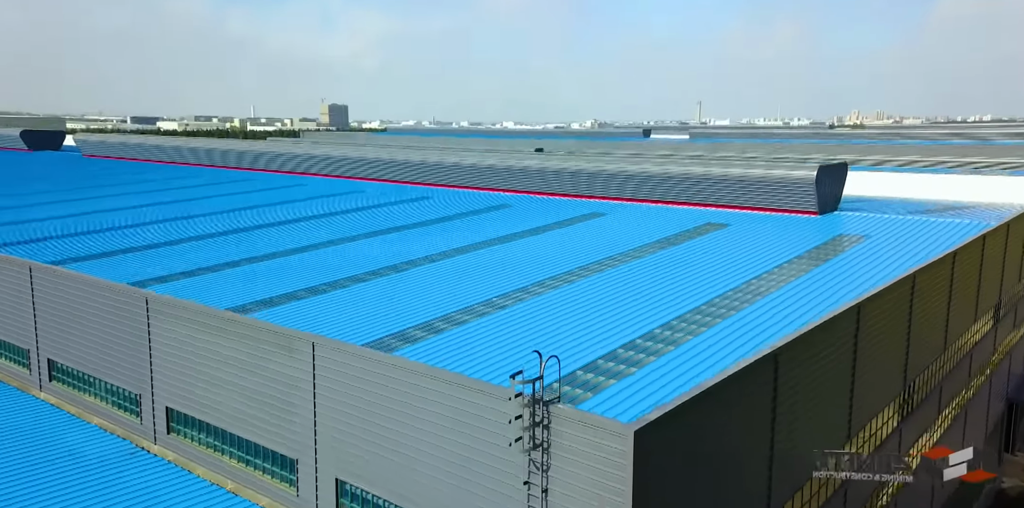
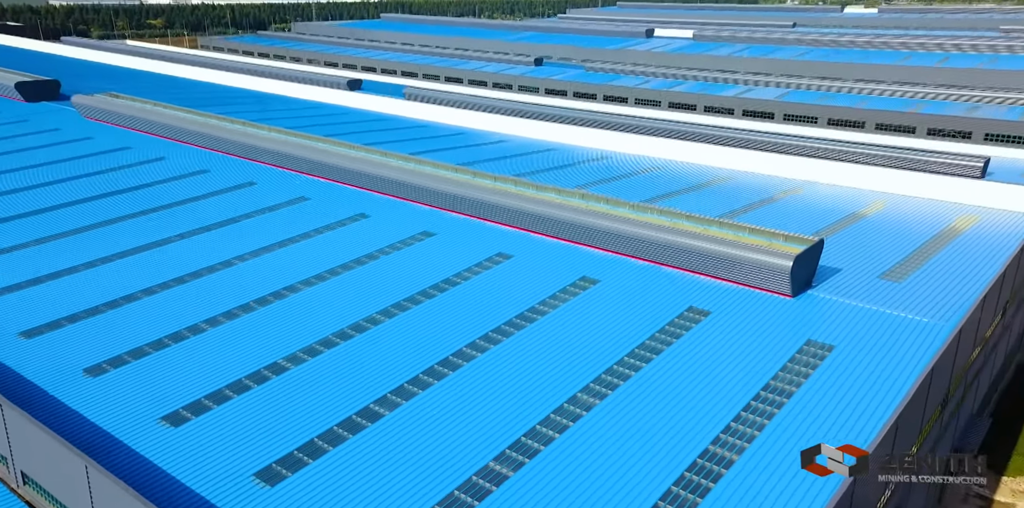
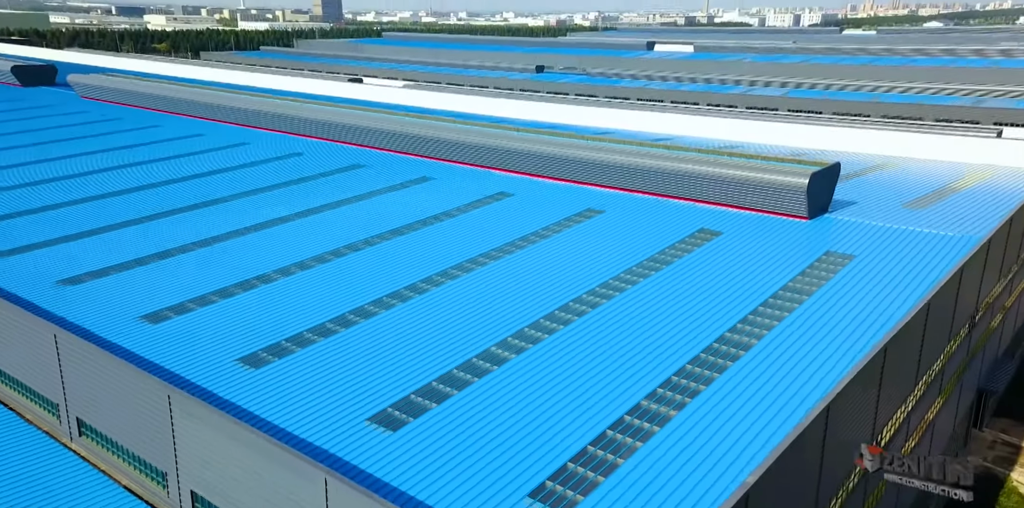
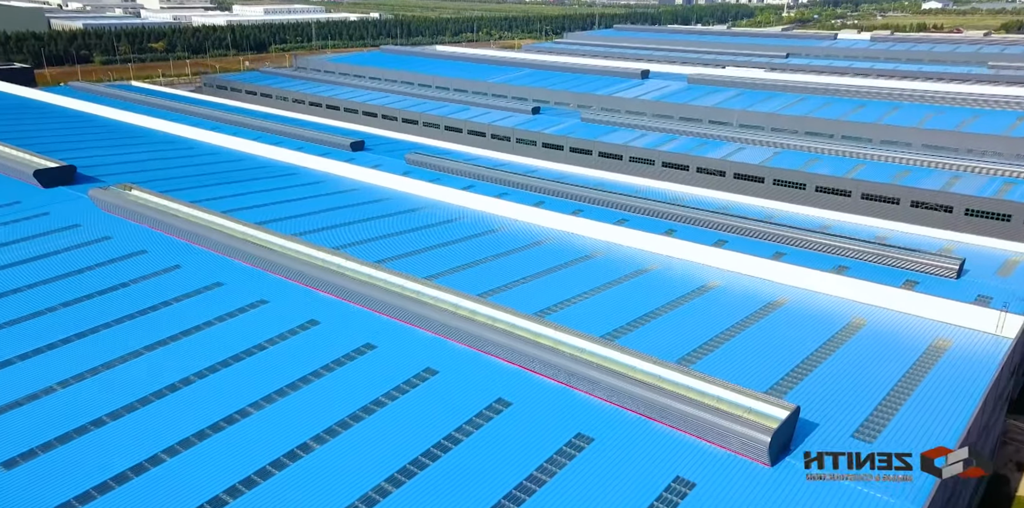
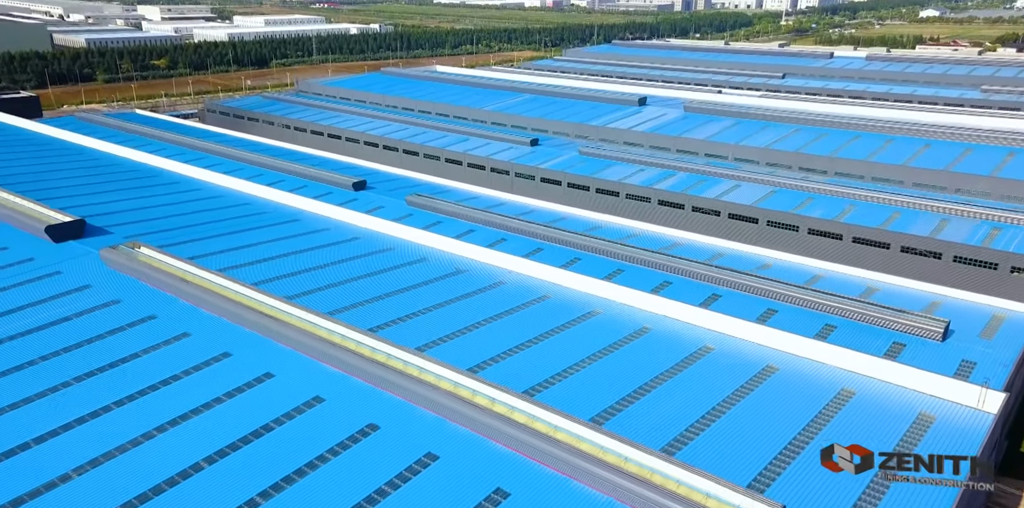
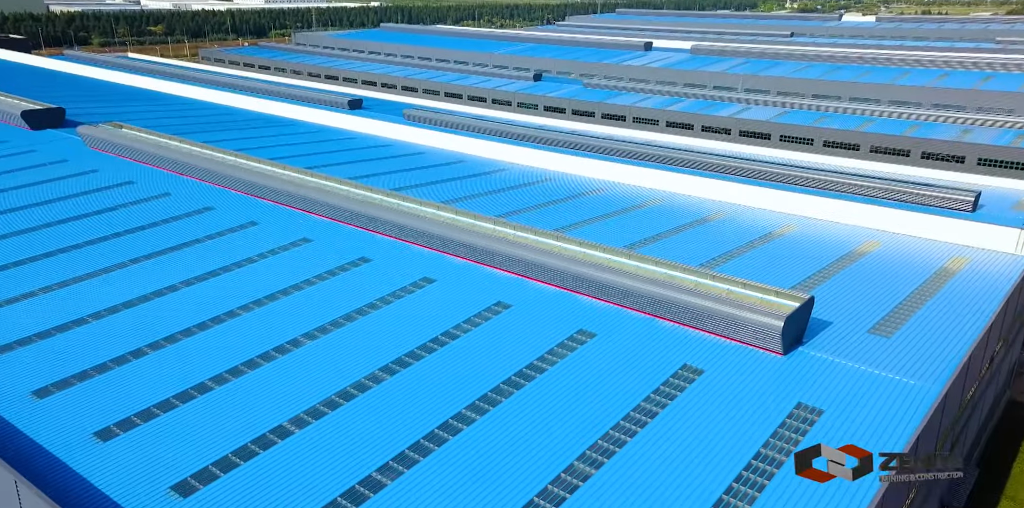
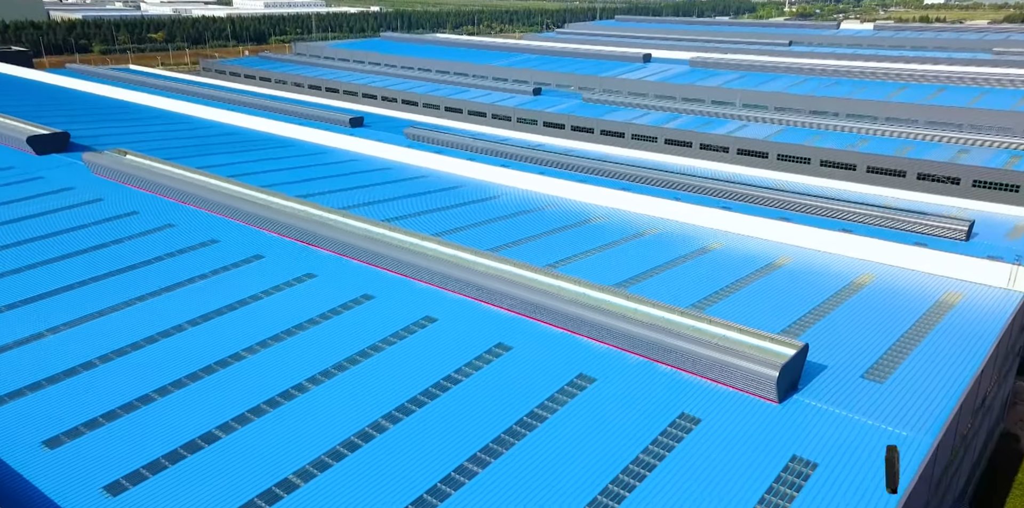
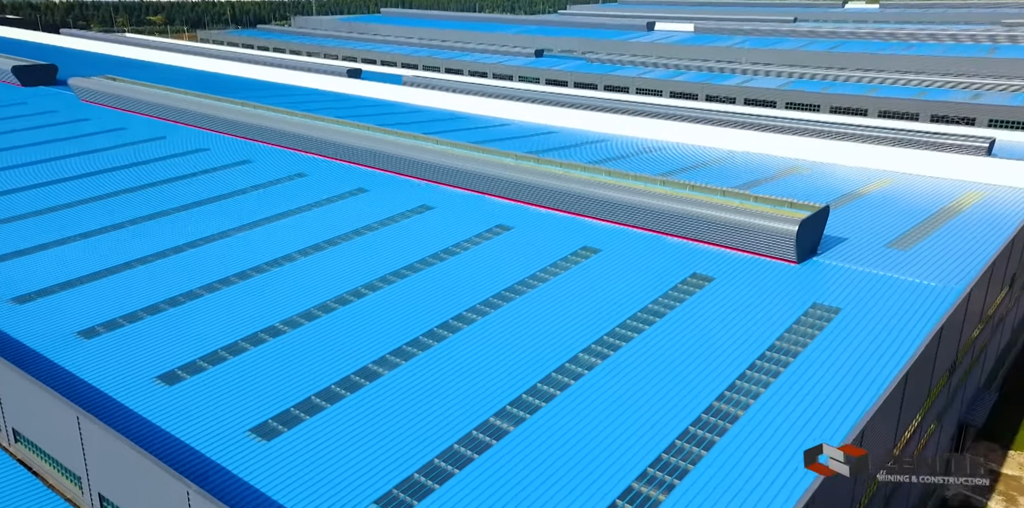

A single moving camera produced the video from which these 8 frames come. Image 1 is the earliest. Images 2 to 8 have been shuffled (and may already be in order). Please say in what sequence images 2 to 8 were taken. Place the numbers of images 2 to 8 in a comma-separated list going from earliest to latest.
3, 8, 2, 6, 7, 4, 5
